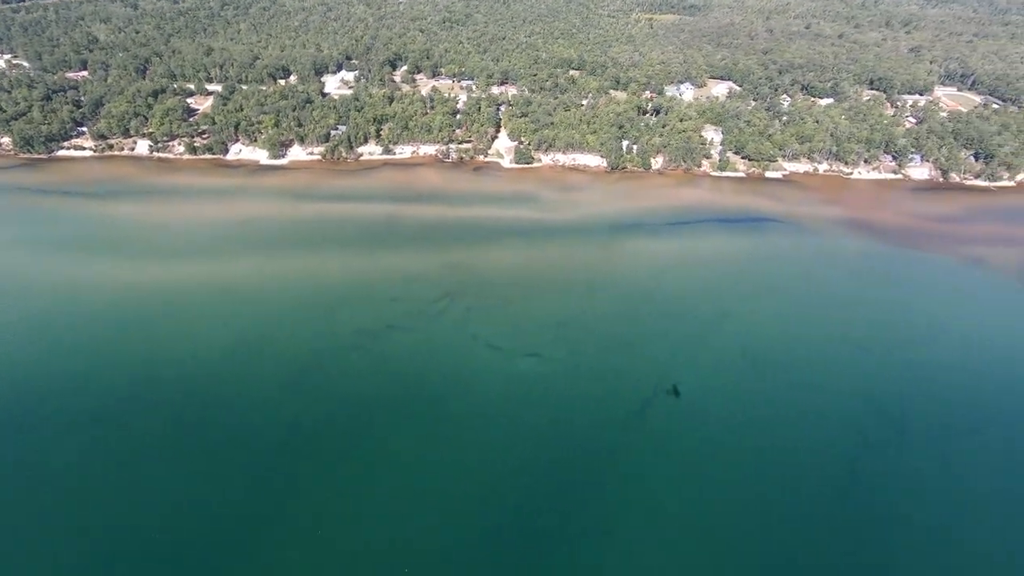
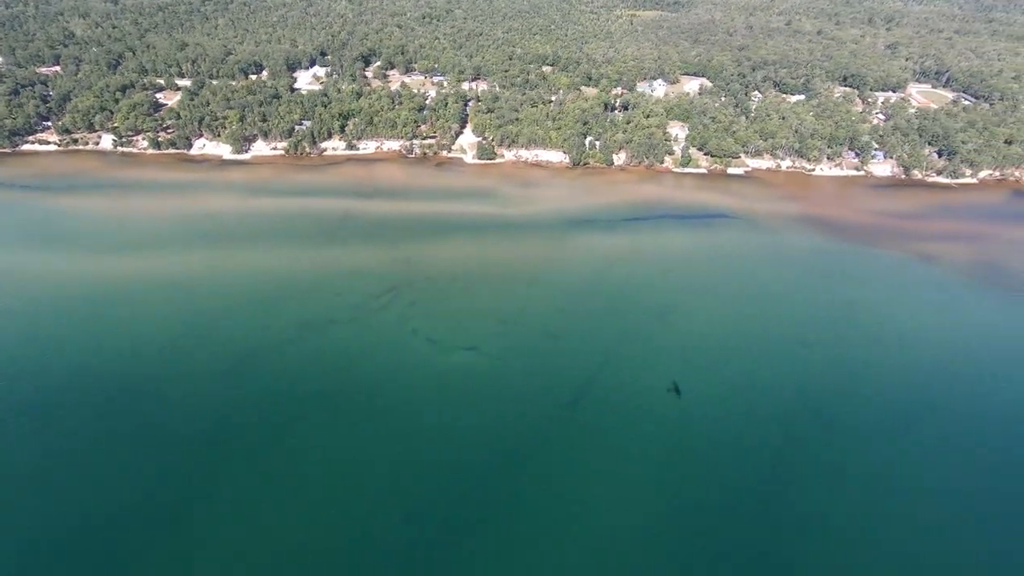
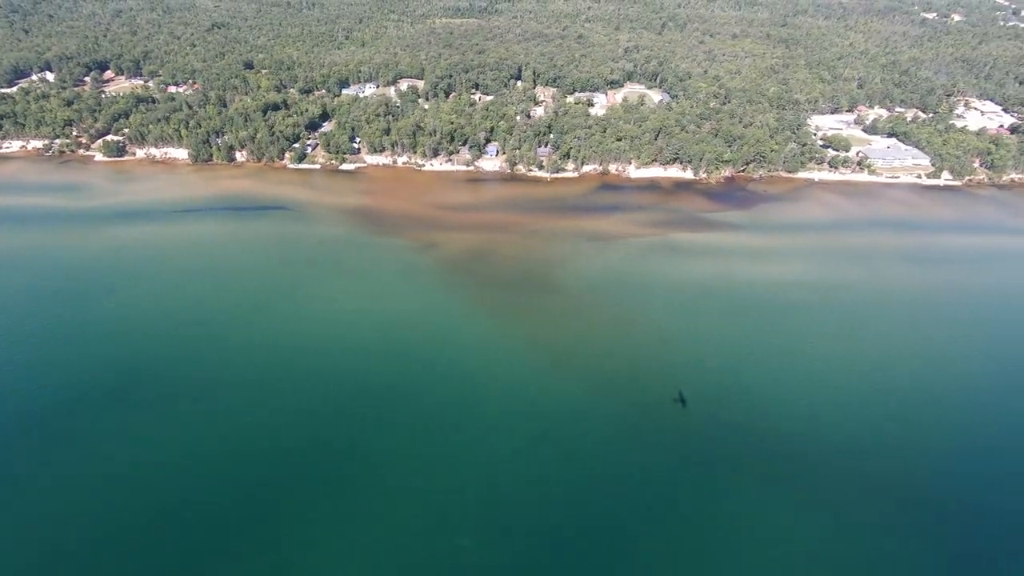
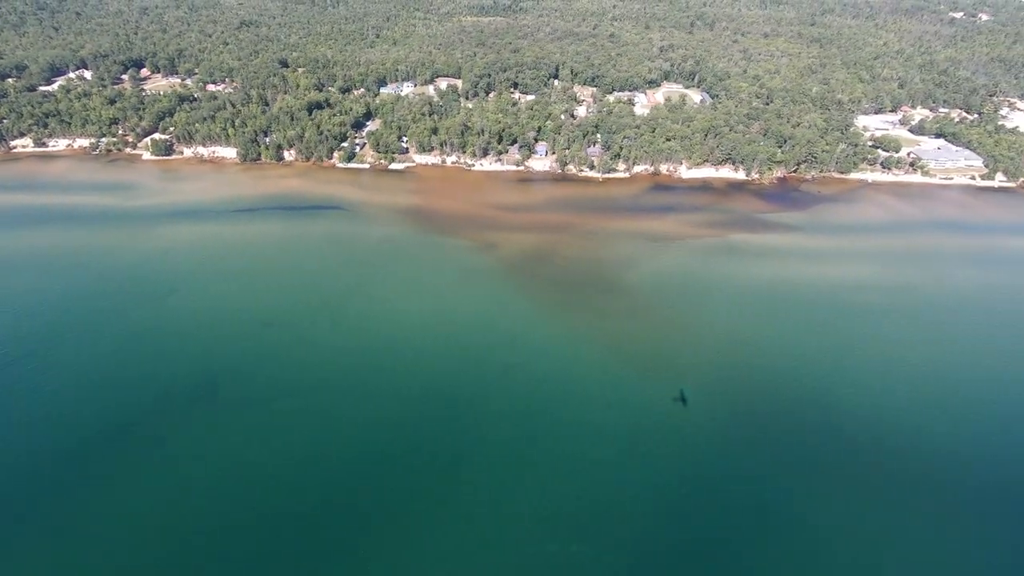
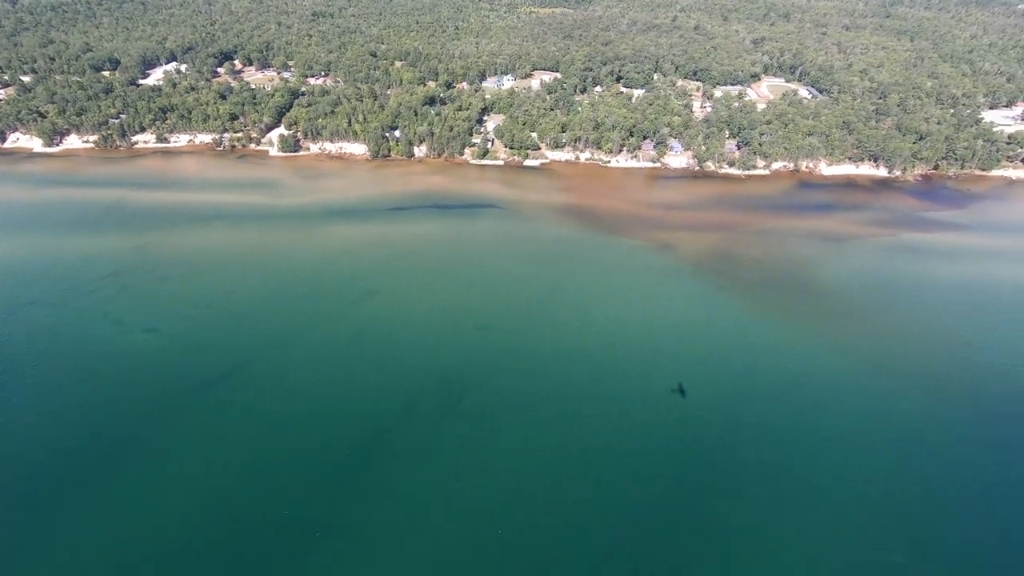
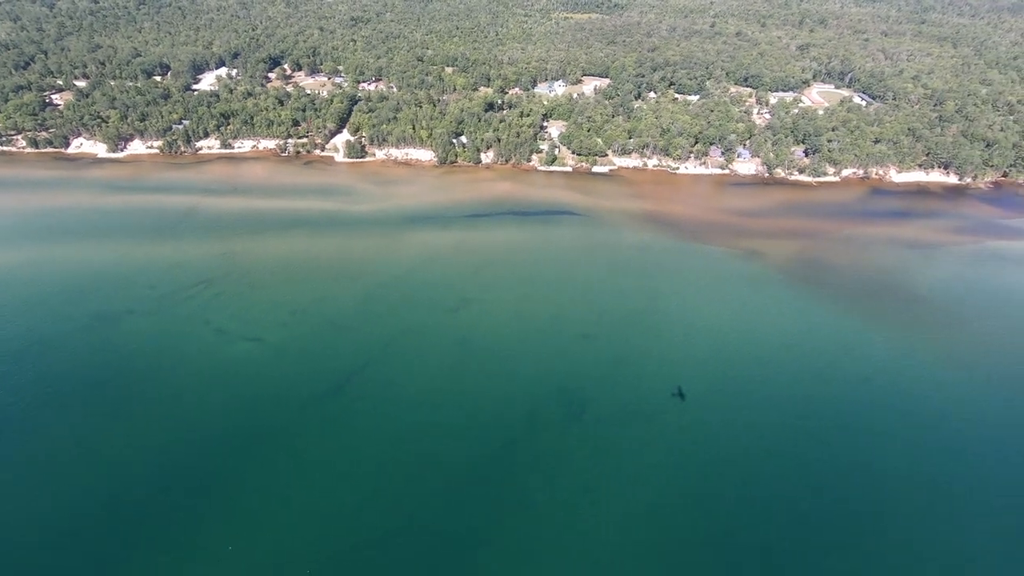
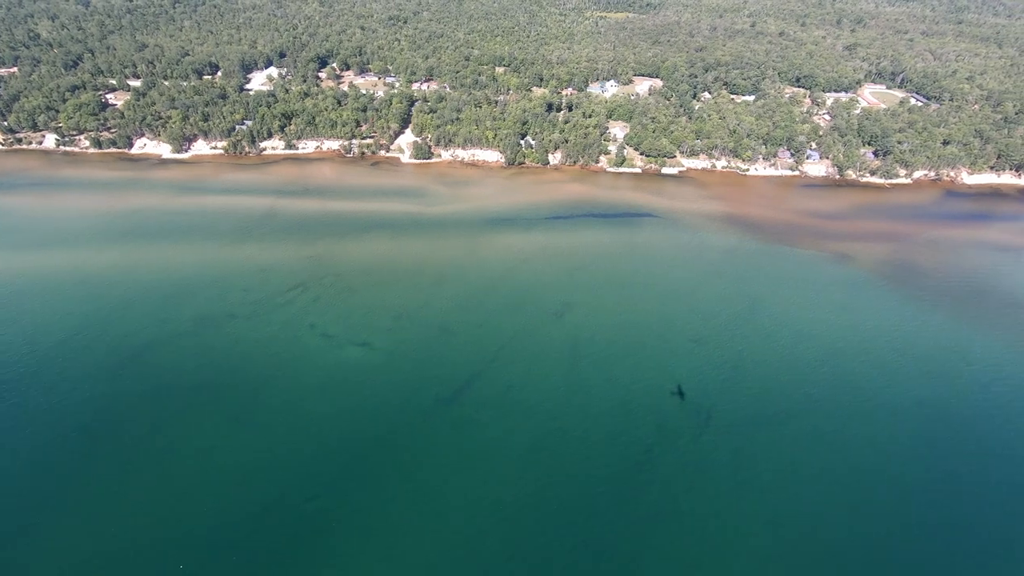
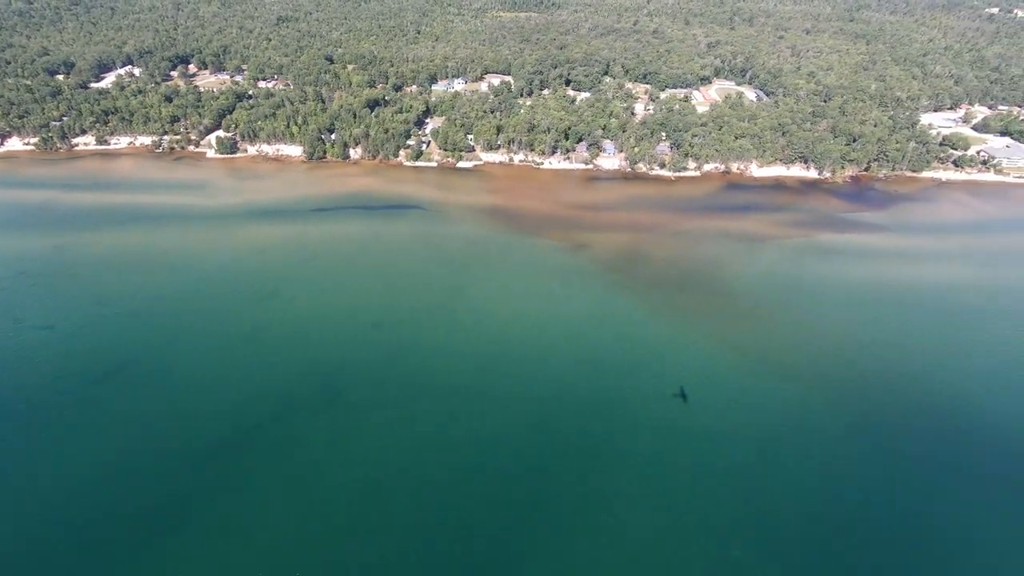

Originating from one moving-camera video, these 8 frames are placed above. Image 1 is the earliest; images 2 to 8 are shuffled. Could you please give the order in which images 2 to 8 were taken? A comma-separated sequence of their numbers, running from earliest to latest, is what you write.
2, 7, 6, 5, 8, 4, 3
